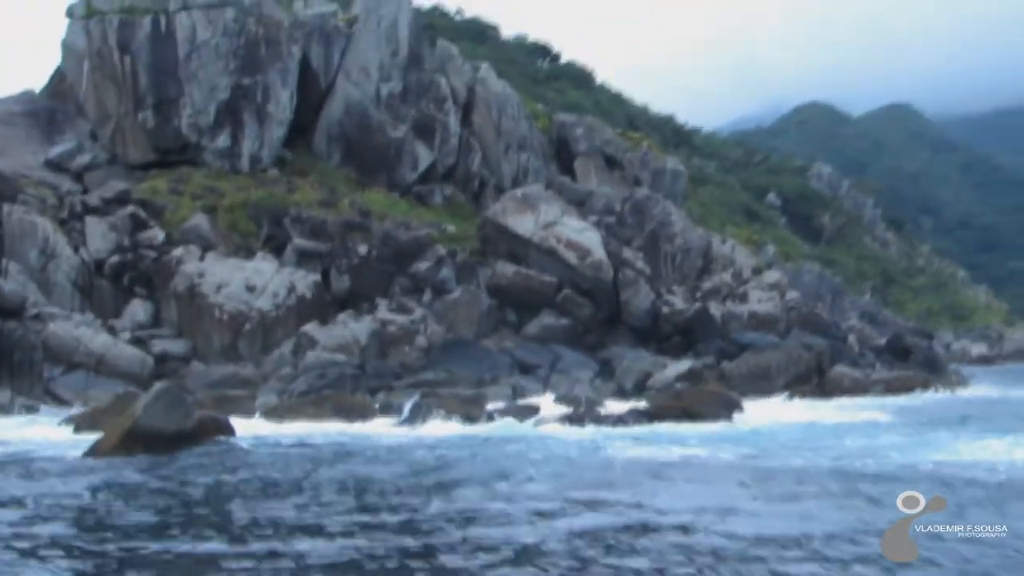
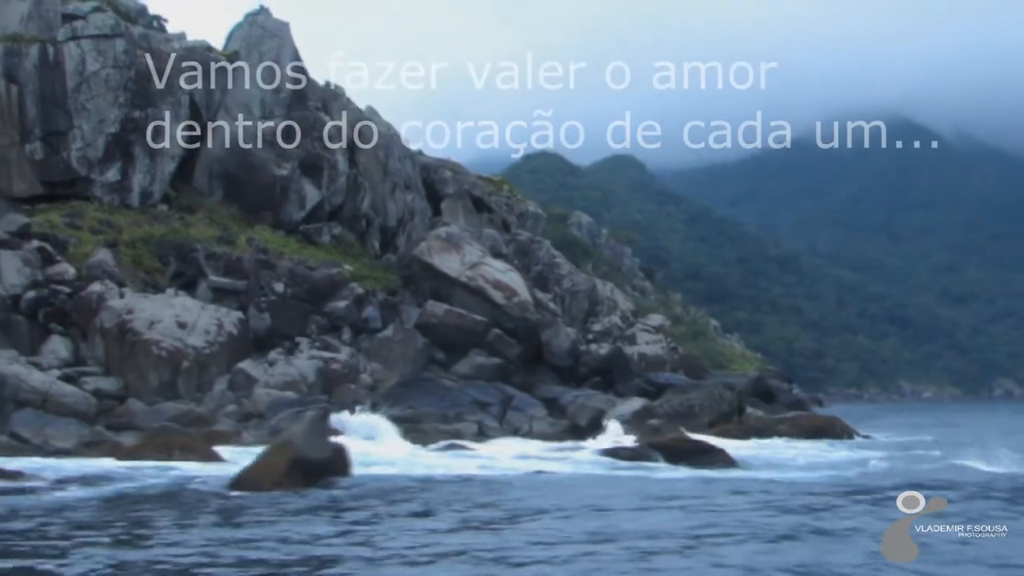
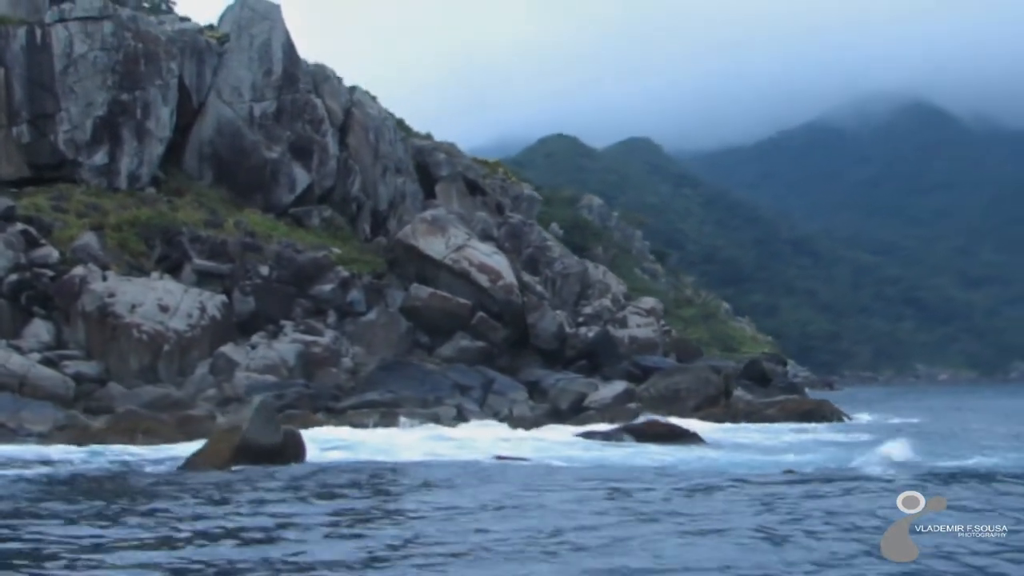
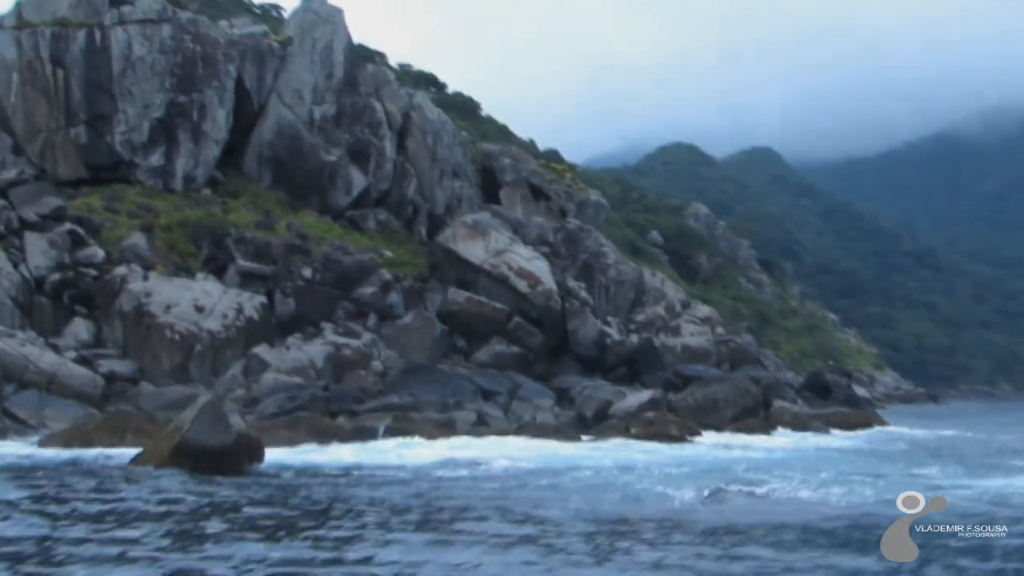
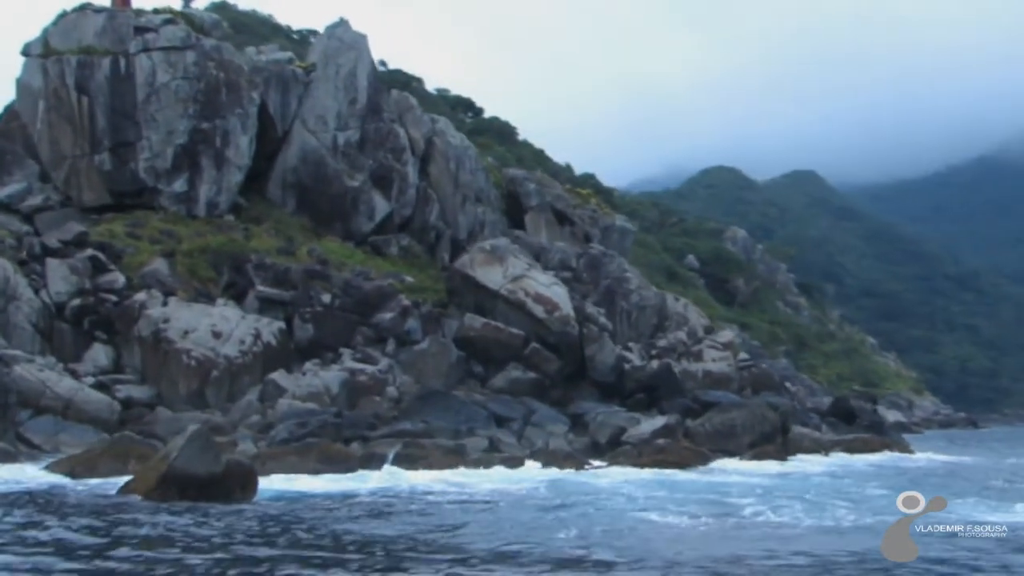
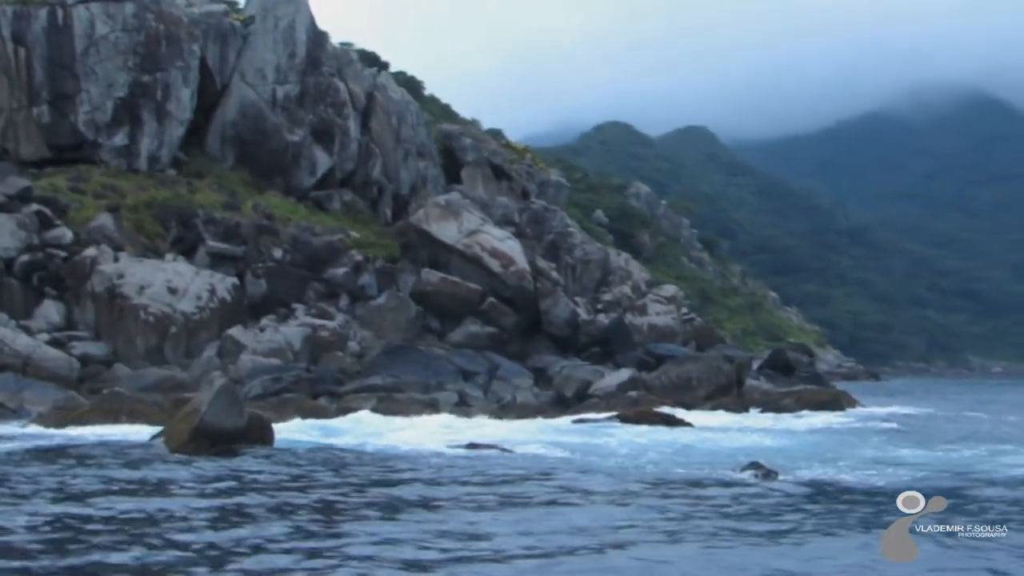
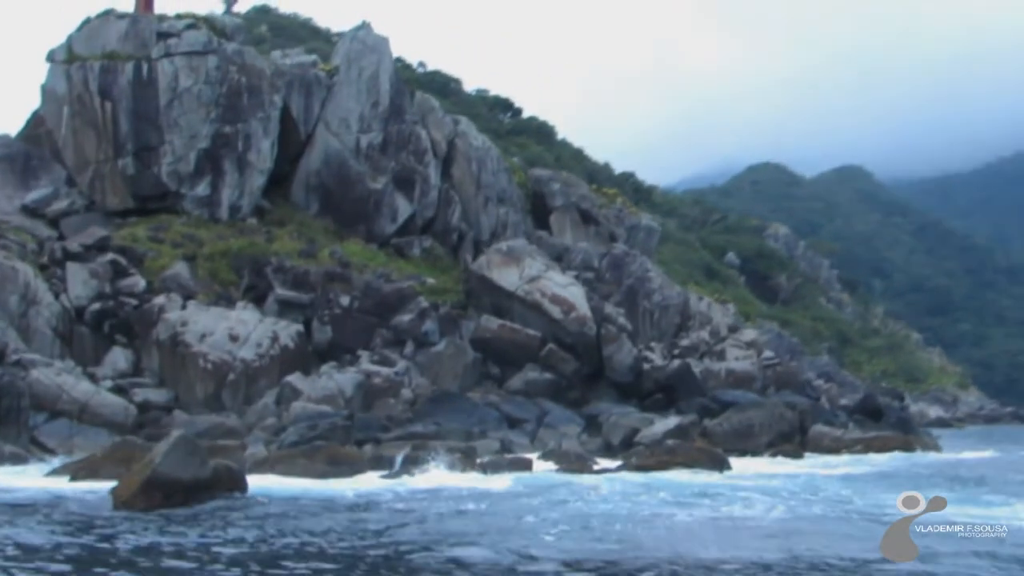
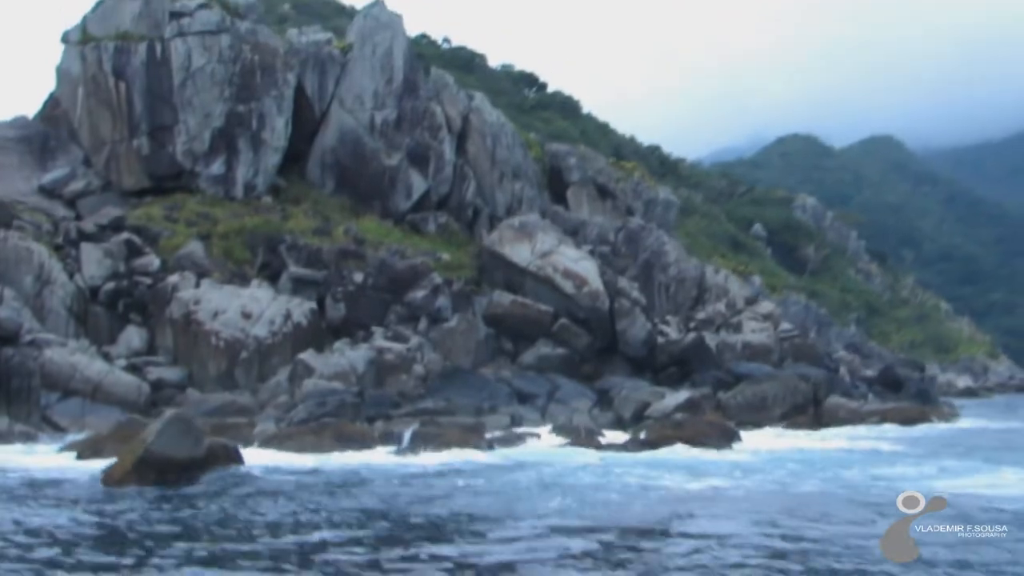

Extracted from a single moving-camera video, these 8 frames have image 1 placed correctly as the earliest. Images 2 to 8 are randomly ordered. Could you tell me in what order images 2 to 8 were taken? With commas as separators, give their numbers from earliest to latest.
8, 7, 5, 4, 6, 3, 2
